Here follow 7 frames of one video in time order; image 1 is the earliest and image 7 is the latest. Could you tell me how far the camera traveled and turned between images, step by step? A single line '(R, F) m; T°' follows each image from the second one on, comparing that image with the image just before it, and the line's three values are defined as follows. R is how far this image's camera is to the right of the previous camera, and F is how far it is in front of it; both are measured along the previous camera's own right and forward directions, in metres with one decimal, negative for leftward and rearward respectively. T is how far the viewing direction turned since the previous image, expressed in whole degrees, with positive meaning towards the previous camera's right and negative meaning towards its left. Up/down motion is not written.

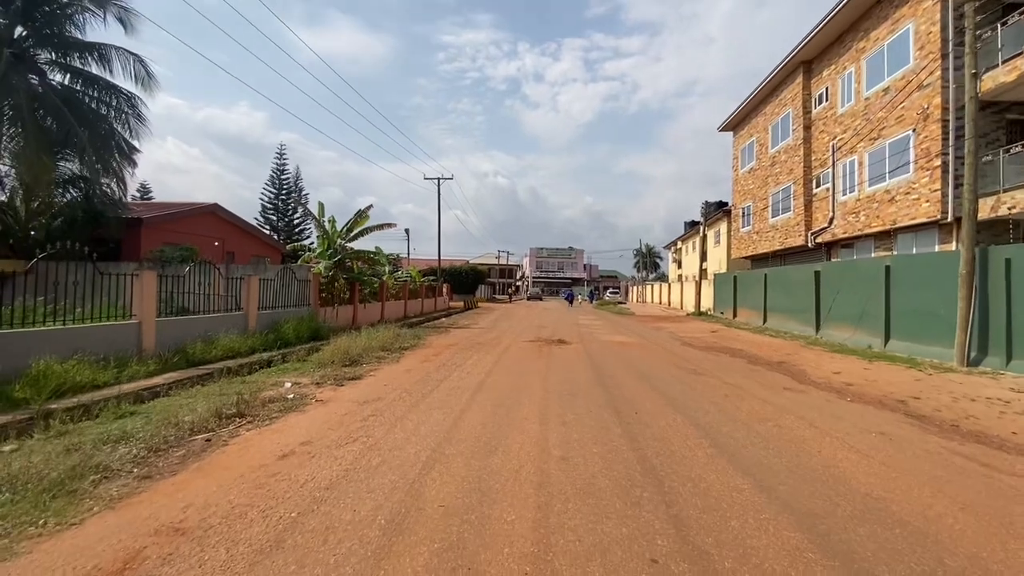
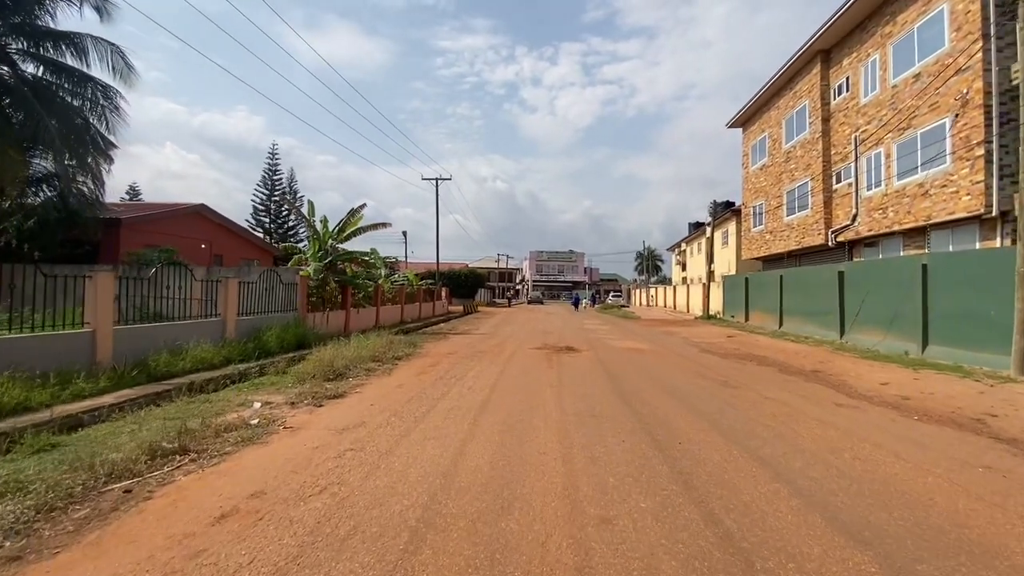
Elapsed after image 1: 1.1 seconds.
(-0.2, +1.4) m; 0°
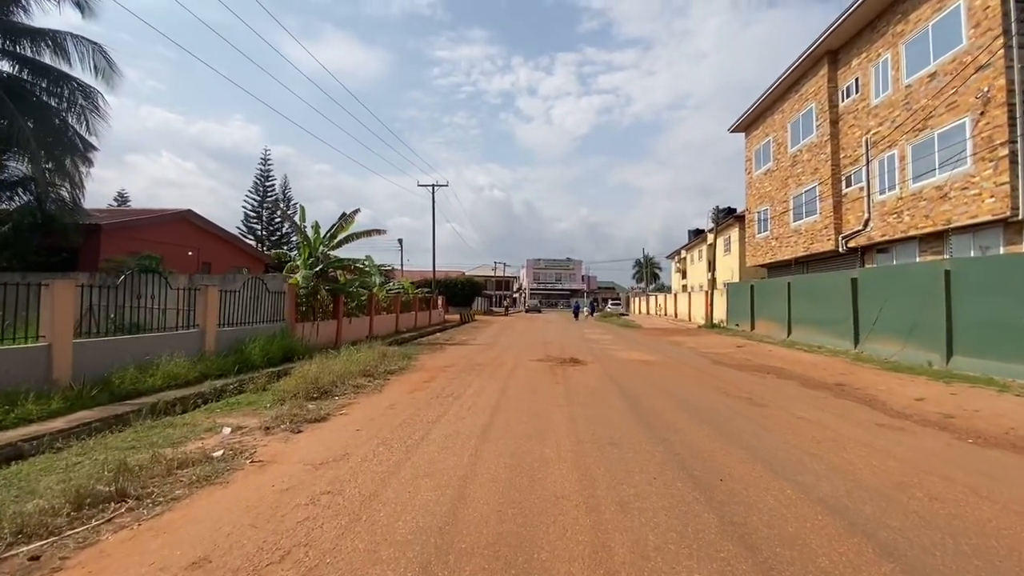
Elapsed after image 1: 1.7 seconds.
(-0.1, +0.9) m; 0°
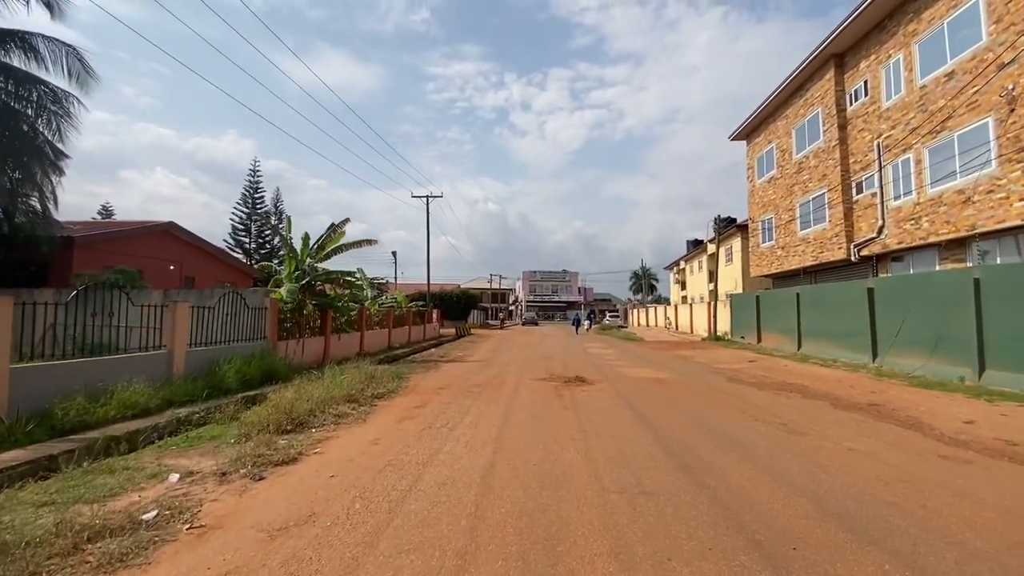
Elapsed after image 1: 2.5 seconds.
(-0.1, +1.1) m; +1°
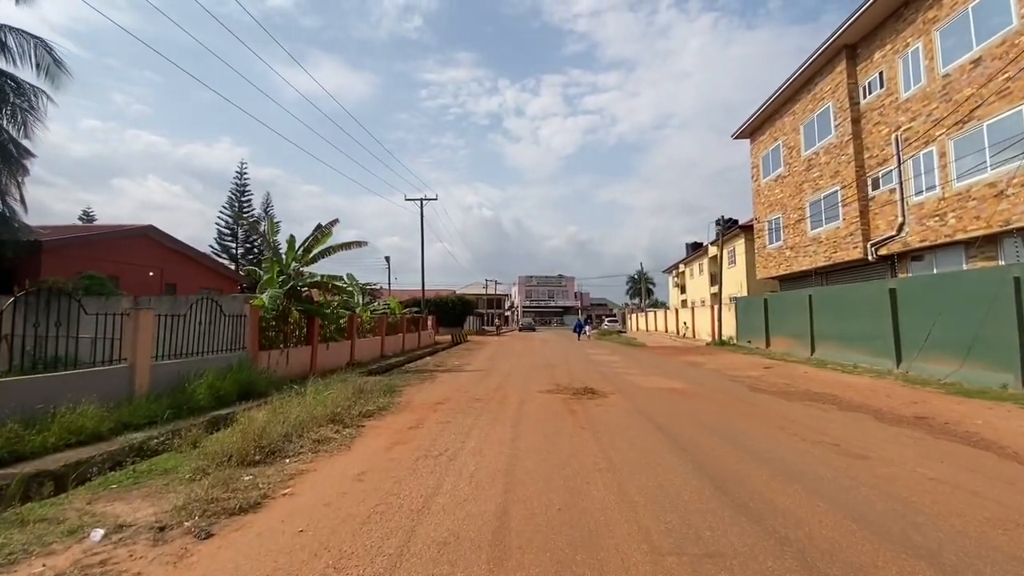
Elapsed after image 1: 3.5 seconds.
(-0.2, +1.2) m; +1°
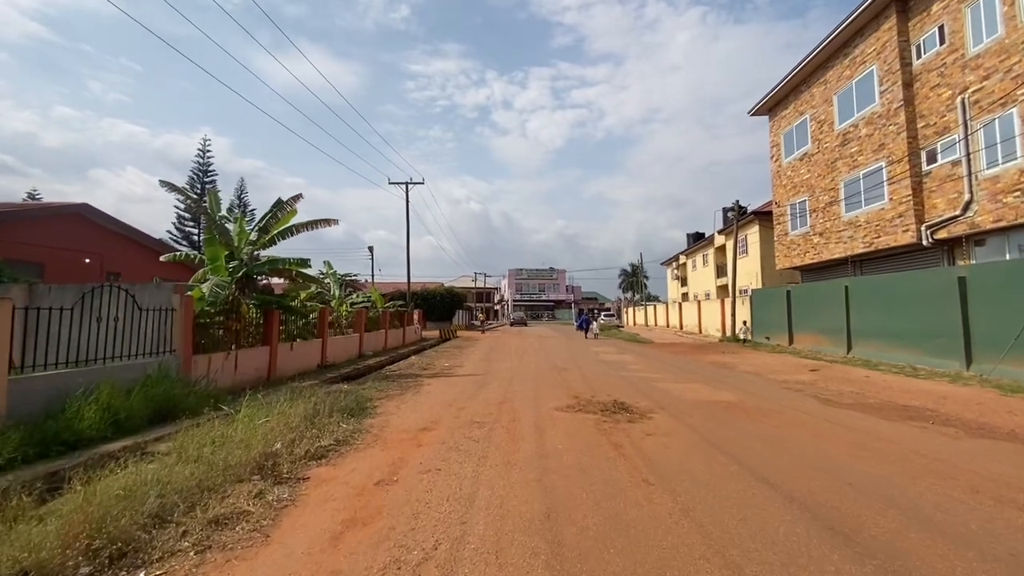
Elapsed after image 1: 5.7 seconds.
(-0.4, +3.0) m; +1°
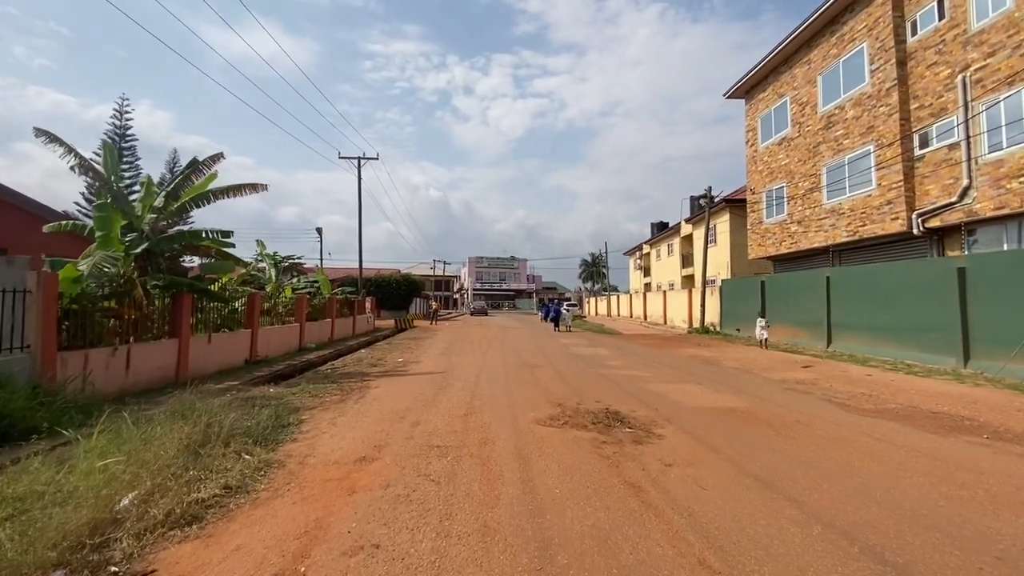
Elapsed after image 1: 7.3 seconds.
(-0.2, +2.1) m; +5°
